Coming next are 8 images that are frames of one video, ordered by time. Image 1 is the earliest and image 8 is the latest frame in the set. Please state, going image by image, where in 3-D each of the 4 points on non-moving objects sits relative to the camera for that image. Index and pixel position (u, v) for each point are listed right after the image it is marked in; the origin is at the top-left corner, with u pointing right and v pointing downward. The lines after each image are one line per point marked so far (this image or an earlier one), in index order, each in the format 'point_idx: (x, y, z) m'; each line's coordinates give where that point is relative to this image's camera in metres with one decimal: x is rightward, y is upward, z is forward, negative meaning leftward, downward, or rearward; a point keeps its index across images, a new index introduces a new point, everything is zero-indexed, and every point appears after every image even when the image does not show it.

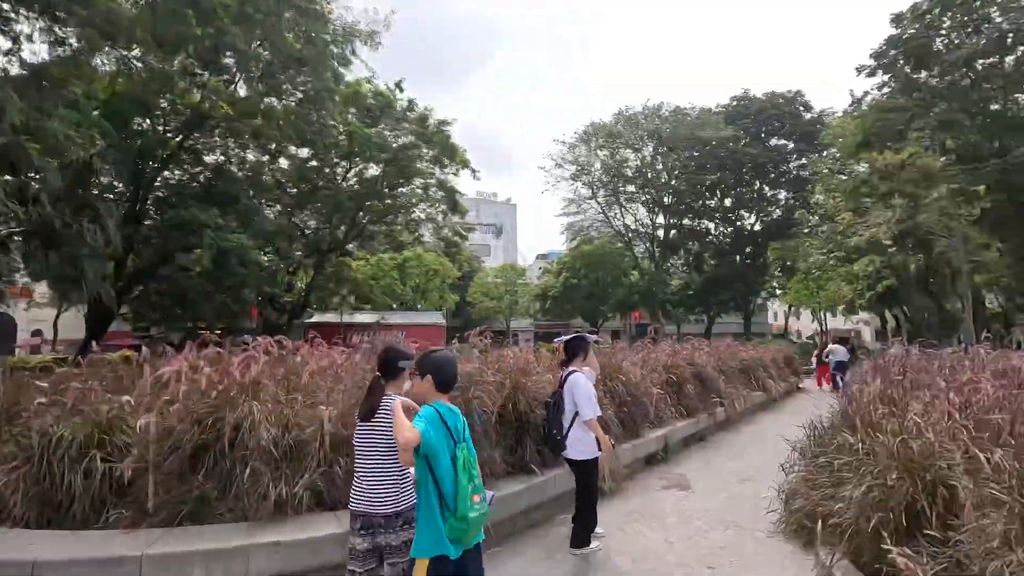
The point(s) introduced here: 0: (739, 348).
0: (+5.1, -1.4, +13.4) m
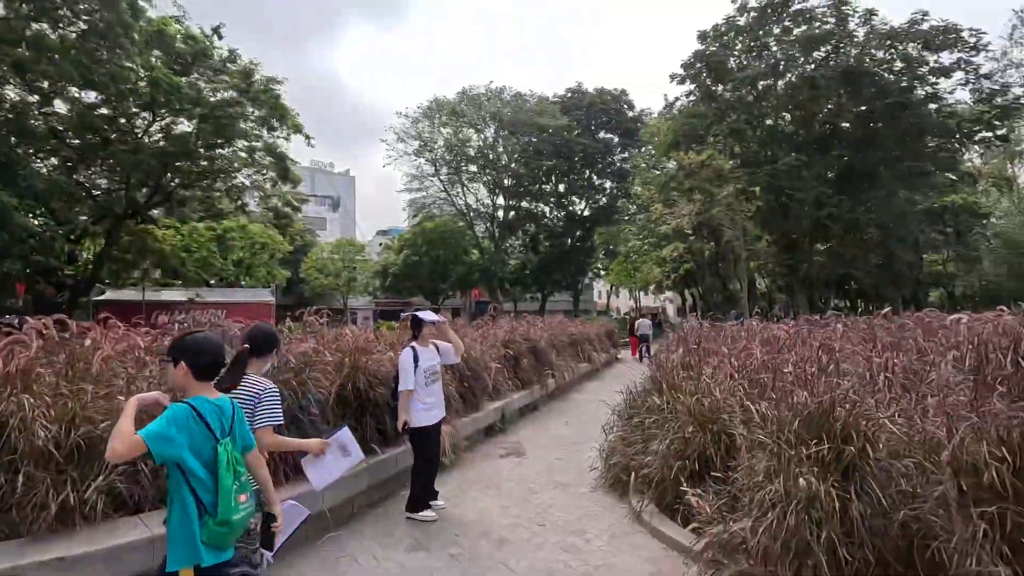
0: (+1.4, -0.9, +14.4) m
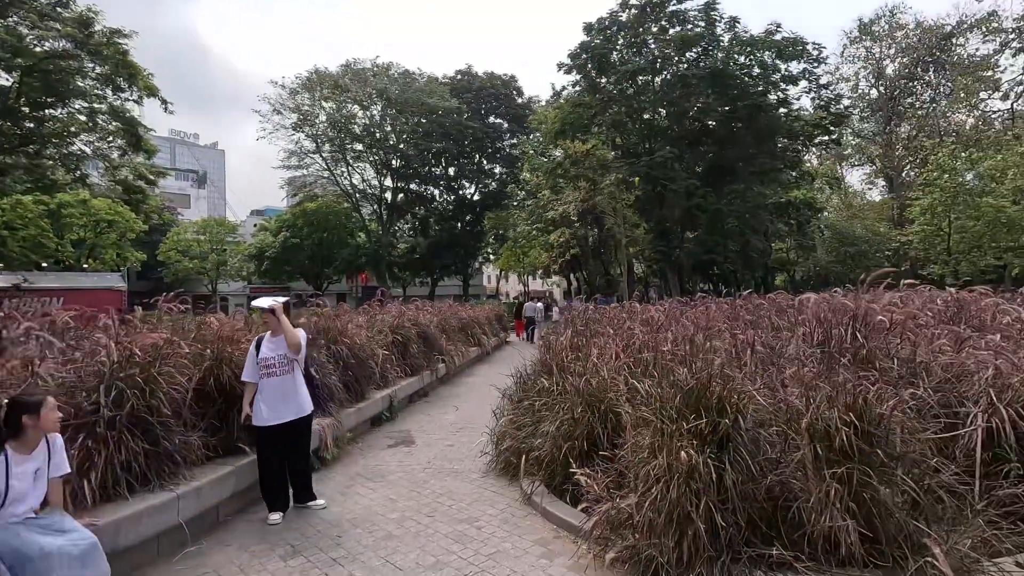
0: (-1.3, -0.5, +14.3) m
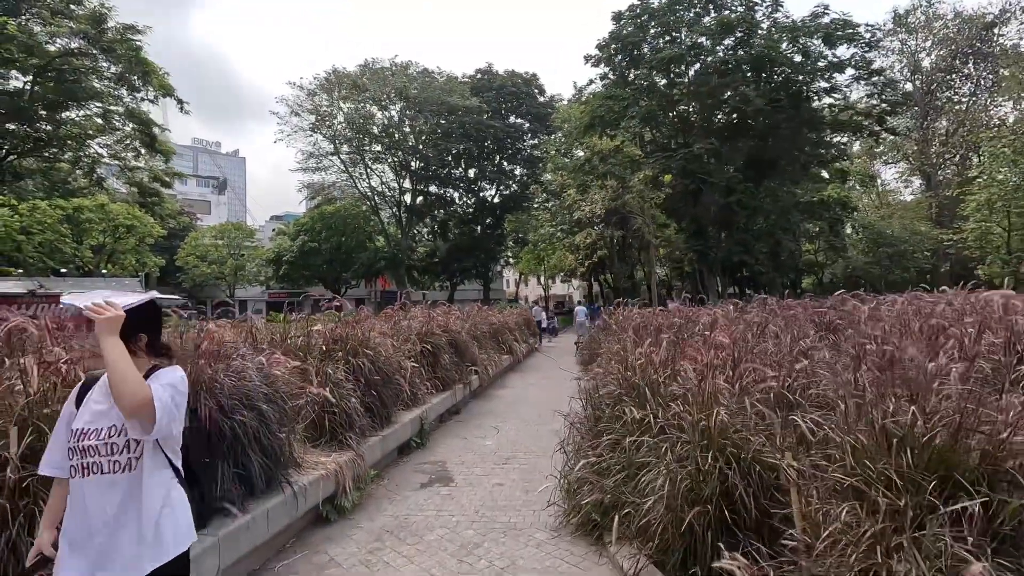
0: (-0.6, -0.5, +13.2) m
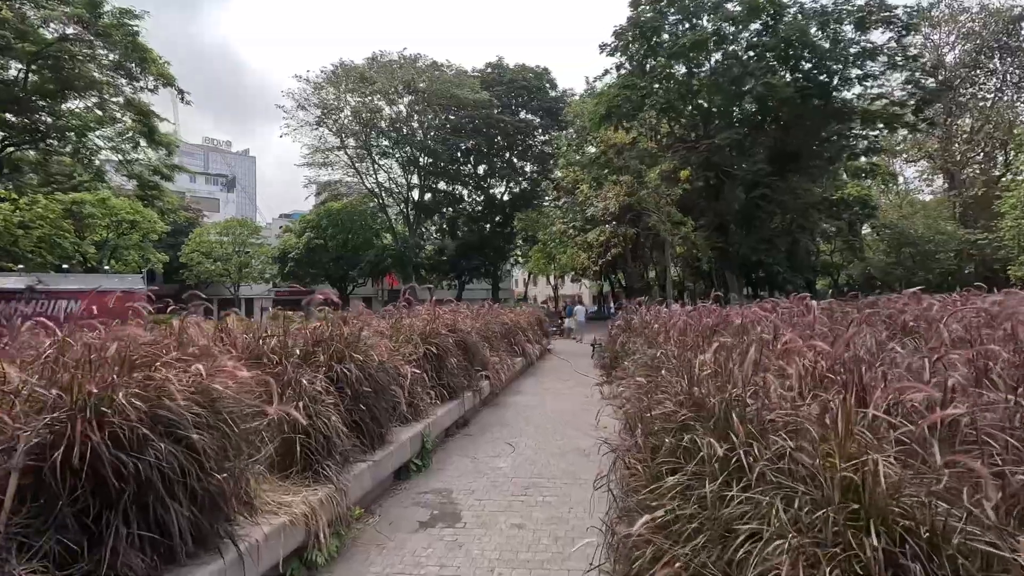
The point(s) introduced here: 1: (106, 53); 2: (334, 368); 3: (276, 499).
0: (-0.3, -0.5, +12.3) m
1: (-11.4, +6.6, +16.5) m
2: (-1.1, -0.5, +3.8) m
3: (-1.1, -1.0, +2.8) m
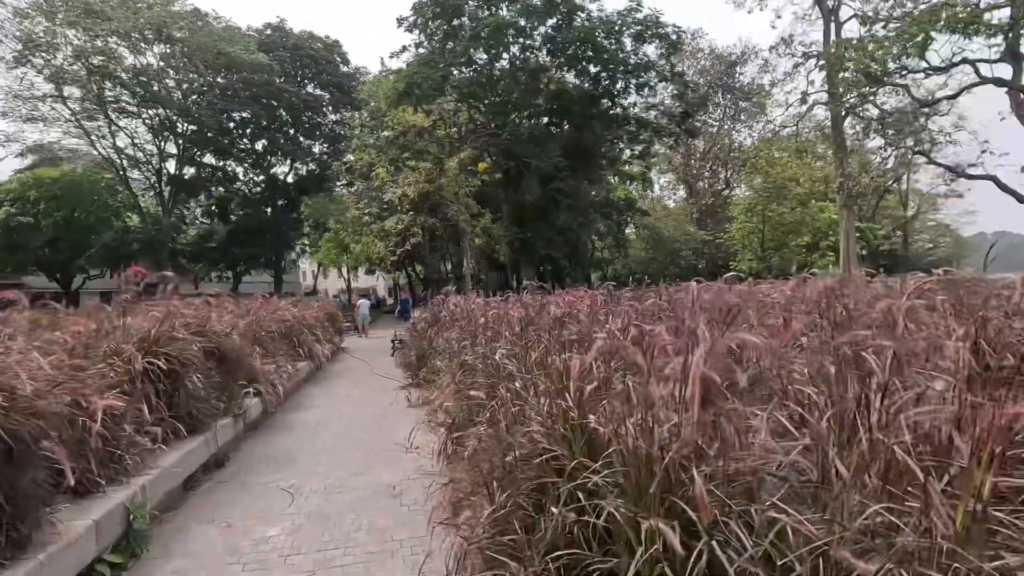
0: (-4.0, -0.3, +10.2) m
1: (-15.9, +6.8, +10.3) m
2: (-2.0, -0.4, +1.9) m
3: (-1.6, -0.9, +1.0) m
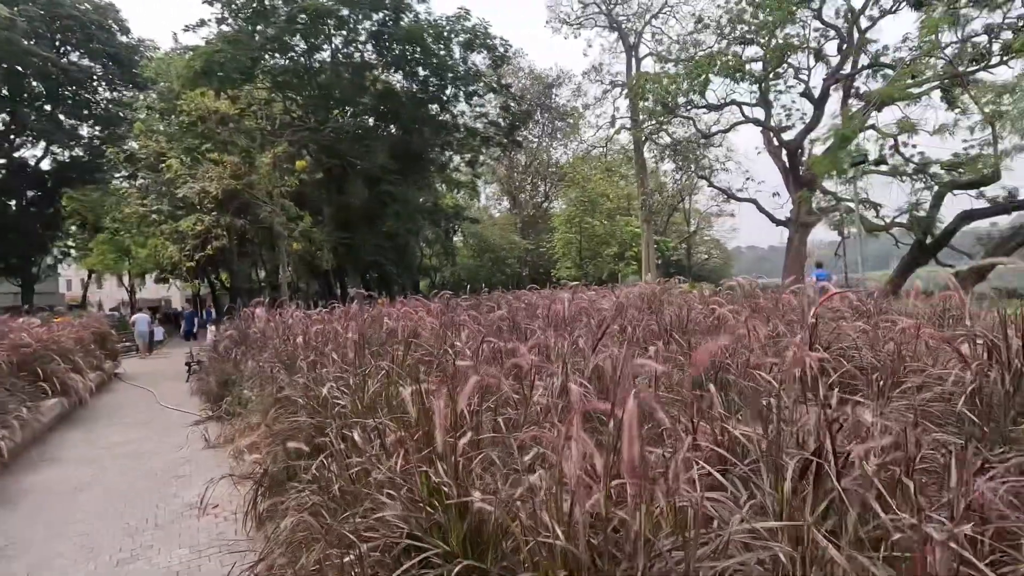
0: (-6.5, -0.4, +7.9) m
1: (-17.9, +6.6, +4.7) m
2: (-2.2, -0.5, +0.5) m
3: (-1.6, -1.0, -0.2) m
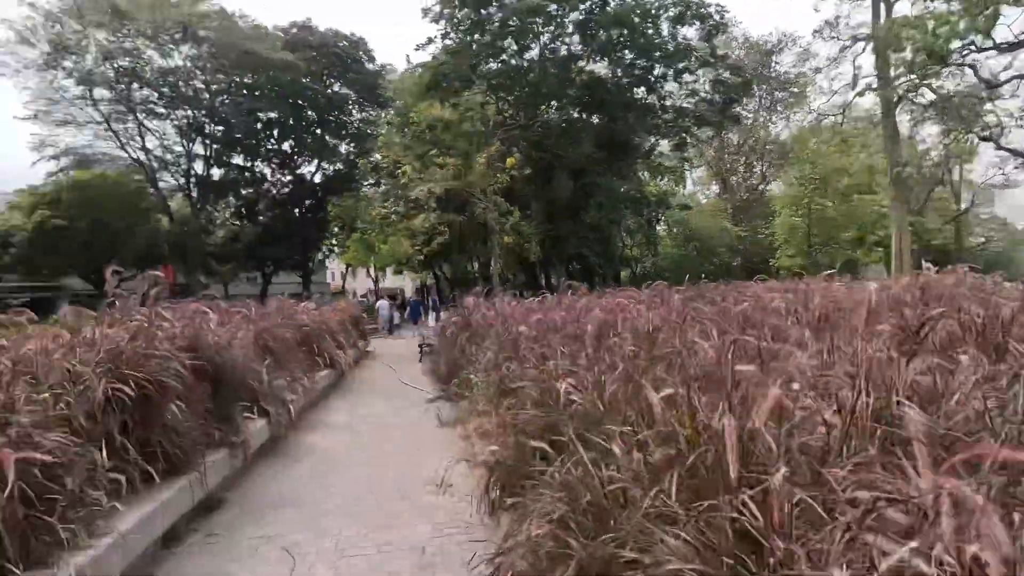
0: (-3.4, -0.3, +9.3) m
1: (-15.3, +6.7, +10.0) m
2: (-1.7, -0.4, +1.0) m
3: (-1.4, -1.0, 0.0) m
